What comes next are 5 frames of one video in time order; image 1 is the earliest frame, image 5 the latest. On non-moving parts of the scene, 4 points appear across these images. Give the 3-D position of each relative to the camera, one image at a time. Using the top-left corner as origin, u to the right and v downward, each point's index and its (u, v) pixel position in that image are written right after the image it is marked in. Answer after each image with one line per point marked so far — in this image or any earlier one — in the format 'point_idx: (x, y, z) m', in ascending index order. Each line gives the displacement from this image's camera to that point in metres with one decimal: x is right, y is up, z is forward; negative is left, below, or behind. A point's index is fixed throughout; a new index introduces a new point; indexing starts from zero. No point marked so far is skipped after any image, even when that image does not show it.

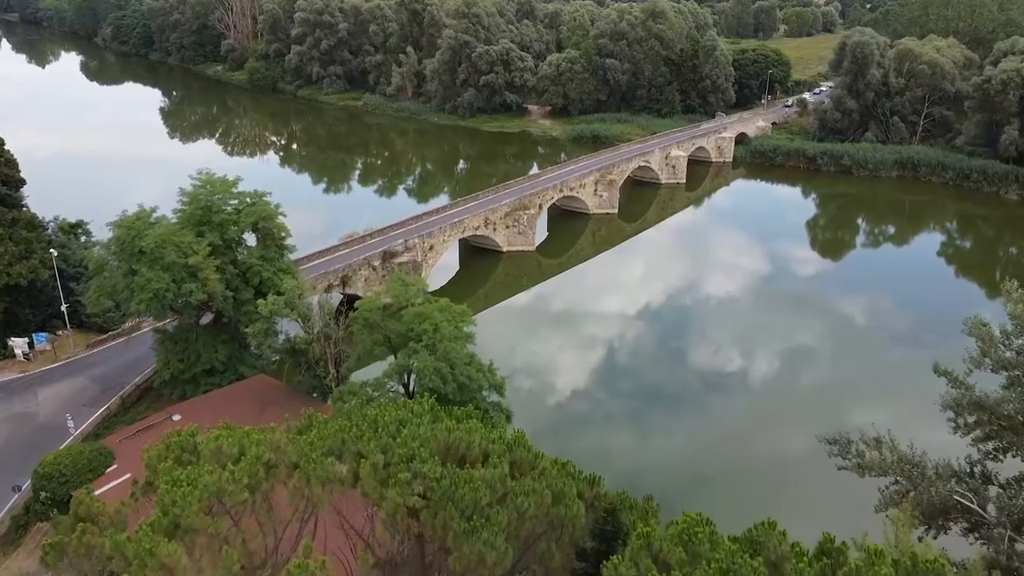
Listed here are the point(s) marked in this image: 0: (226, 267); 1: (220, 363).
0: (-7.6, +0.6, +18.9) m
1: (-7.8, -2.0, +19.1) m
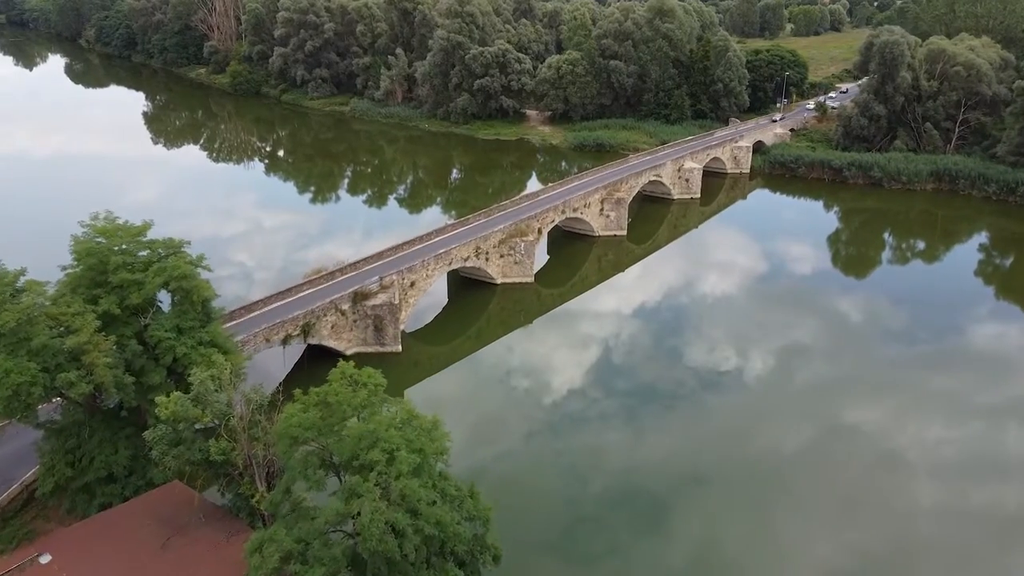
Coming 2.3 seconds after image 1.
0: (-7.8, -1.1, +14.4) m
1: (-8.0, -3.7, +14.6) m
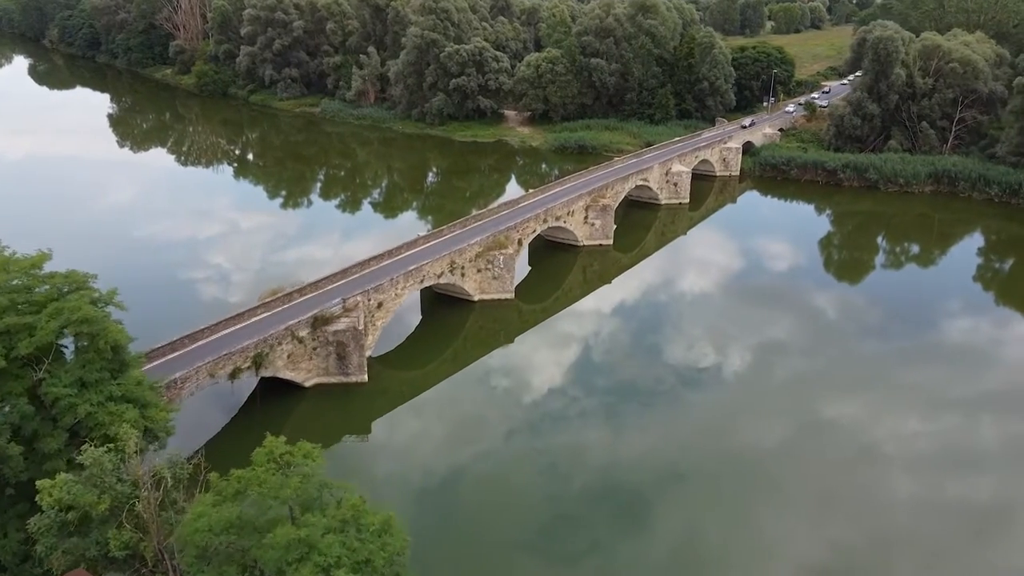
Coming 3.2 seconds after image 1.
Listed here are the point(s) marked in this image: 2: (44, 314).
0: (-8.2, -1.8, +11.7) m
1: (-8.4, -4.5, +11.9) m
2: (-8.0, -0.4, +12.2) m
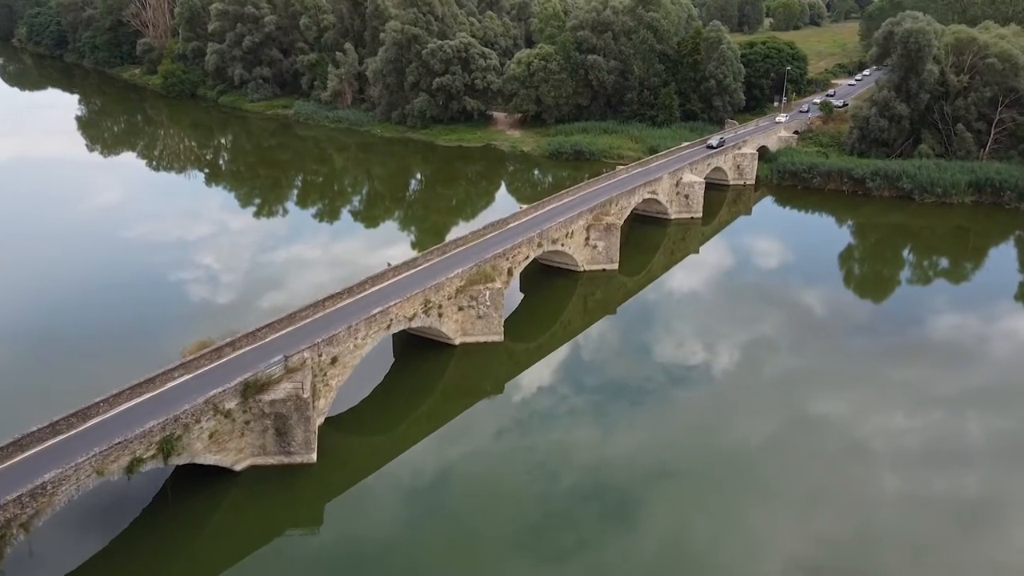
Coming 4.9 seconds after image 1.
0: (-8.3, -3.2, +6.8) m
1: (-8.5, -5.9, +7.0) m
2: (-8.2, -1.8, +7.3) m
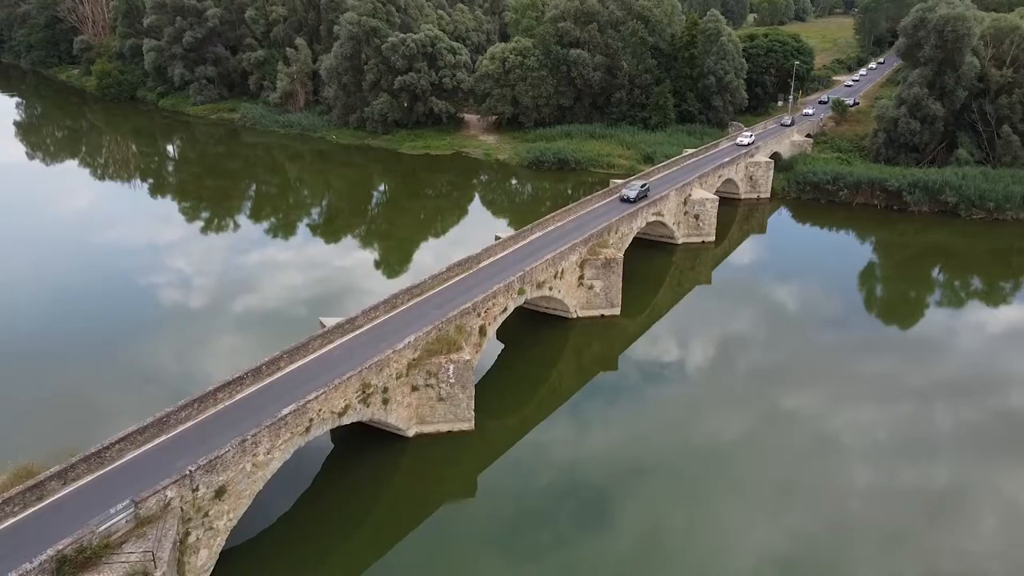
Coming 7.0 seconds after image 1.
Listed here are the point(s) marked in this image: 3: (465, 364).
0: (-8.4, -5.0, +0.4) m
1: (-8.6, -7.7, +0.5) m
2: (-8.3, -3.6, +0.9) m
3: (-1.1, -1.7, +17.6) m
